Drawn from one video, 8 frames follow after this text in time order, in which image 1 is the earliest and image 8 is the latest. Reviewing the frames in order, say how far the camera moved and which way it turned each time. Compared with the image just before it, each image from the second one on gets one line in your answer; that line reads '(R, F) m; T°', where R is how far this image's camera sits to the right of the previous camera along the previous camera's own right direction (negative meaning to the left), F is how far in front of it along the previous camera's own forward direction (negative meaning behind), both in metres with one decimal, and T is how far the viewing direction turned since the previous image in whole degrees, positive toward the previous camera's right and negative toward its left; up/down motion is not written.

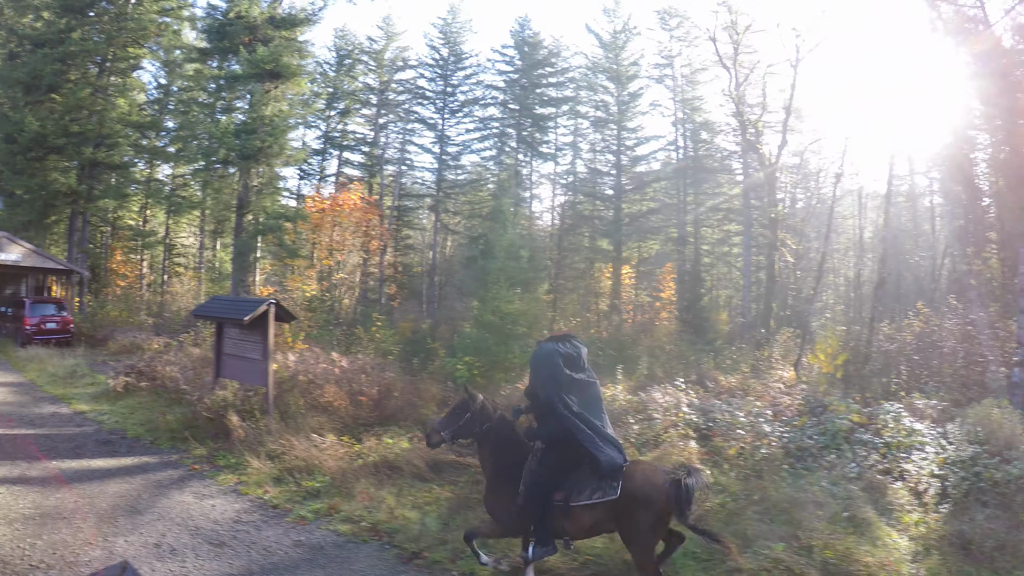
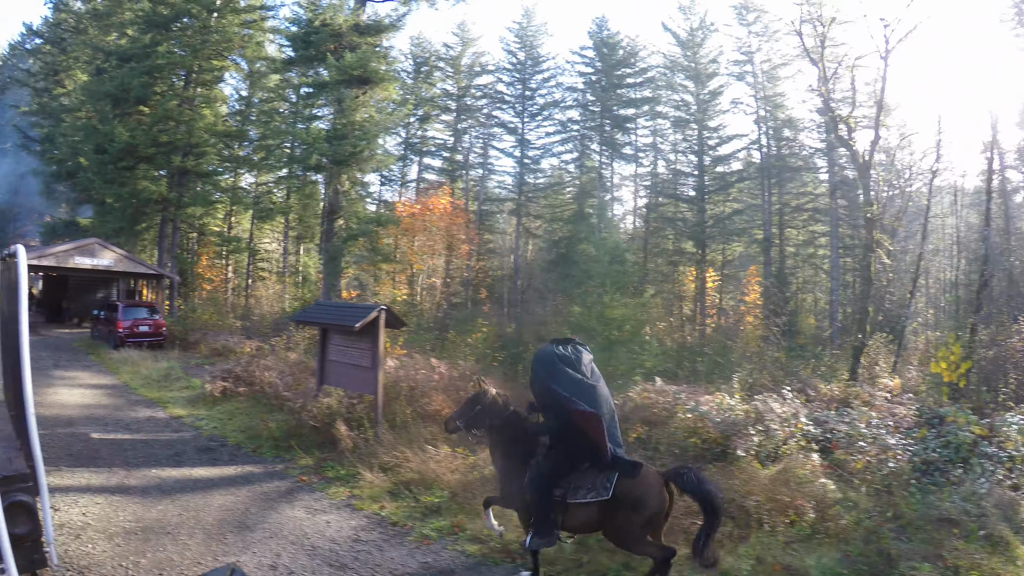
(-0.6, +0.5) m; -5°
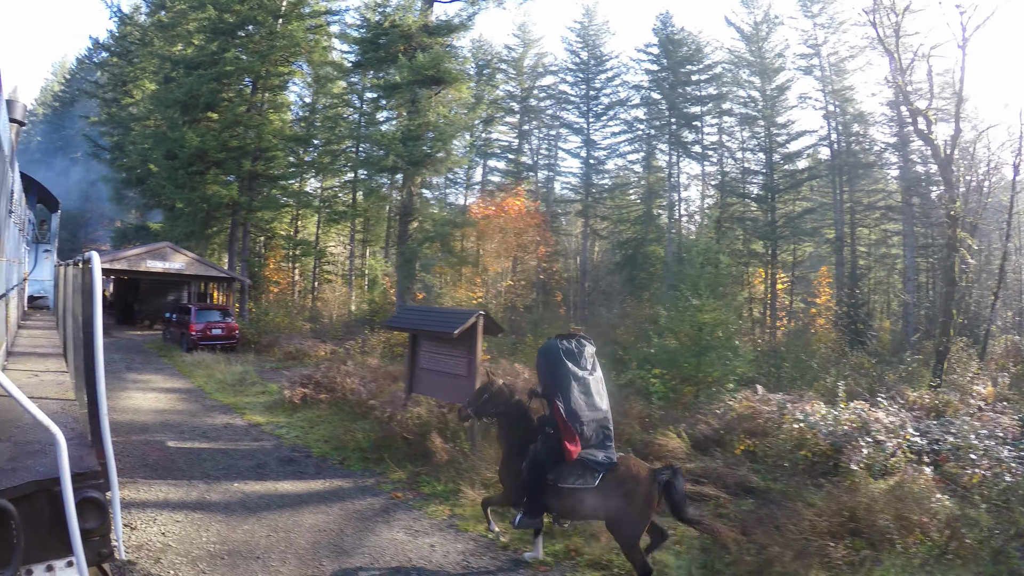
(-0.4, +0.3) m; -4°
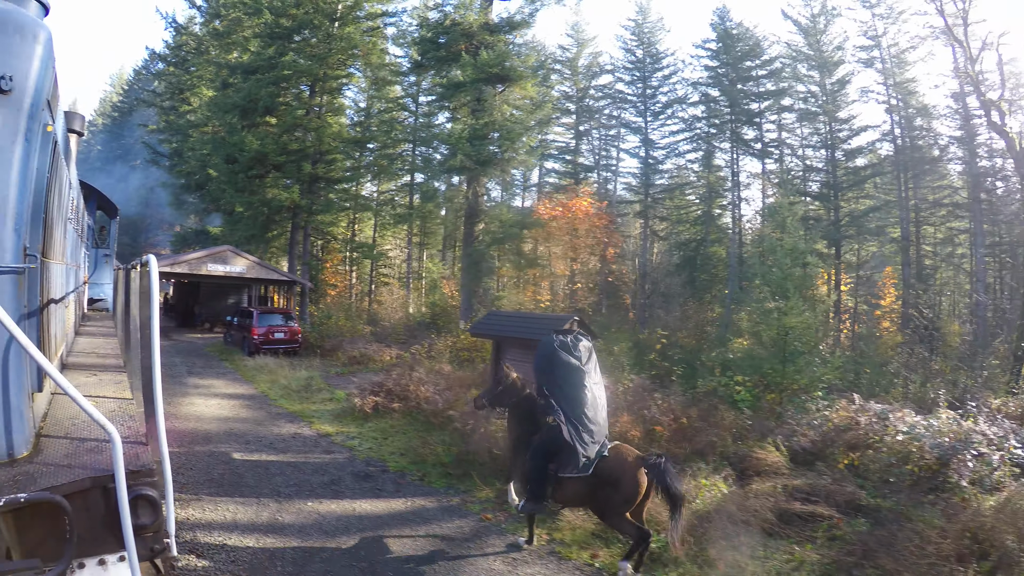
(-0.4, +0.2) m; -3°
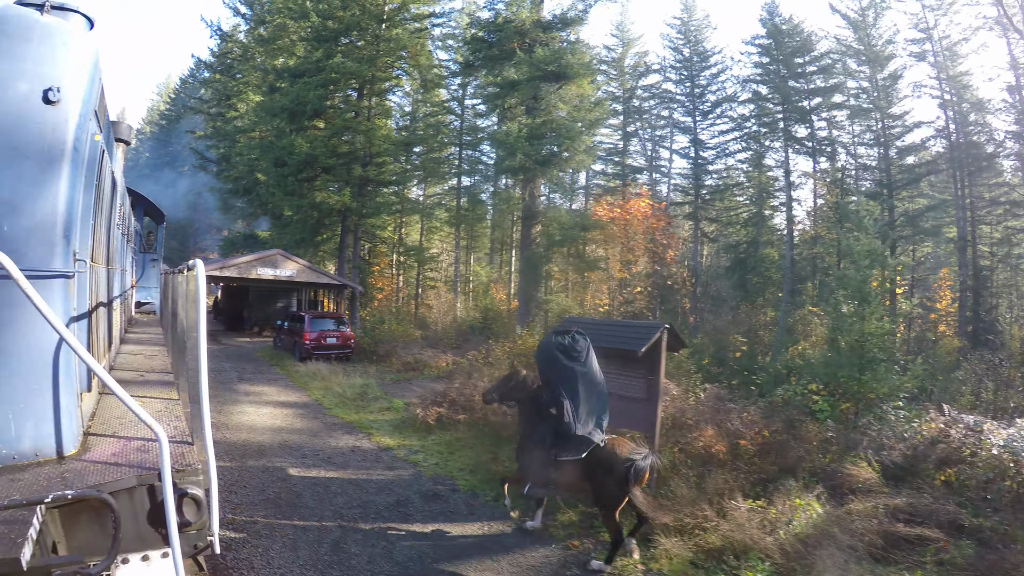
(-0.3, +0.2) m; -3°
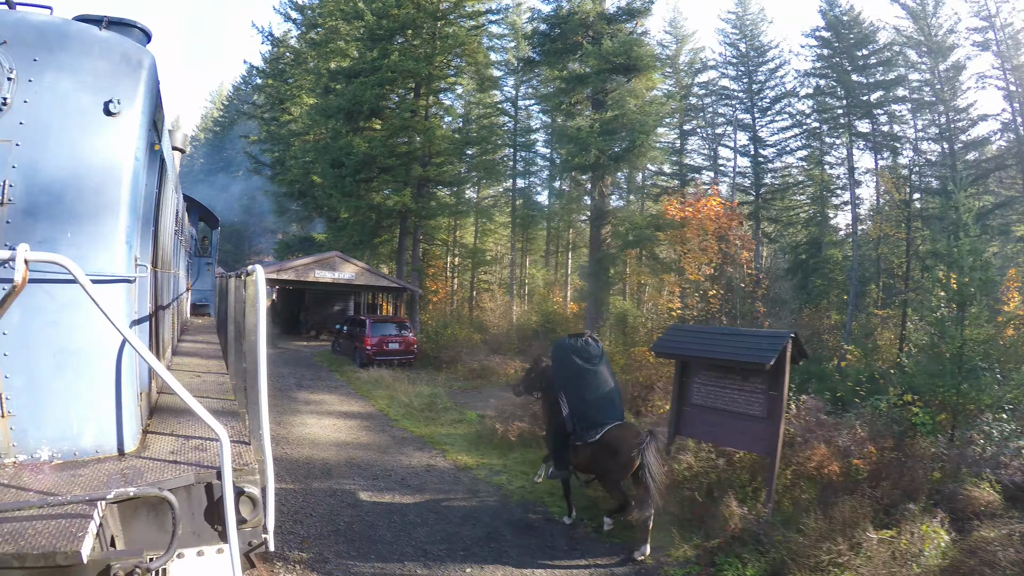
(-0.4, +0.2) m; -3°
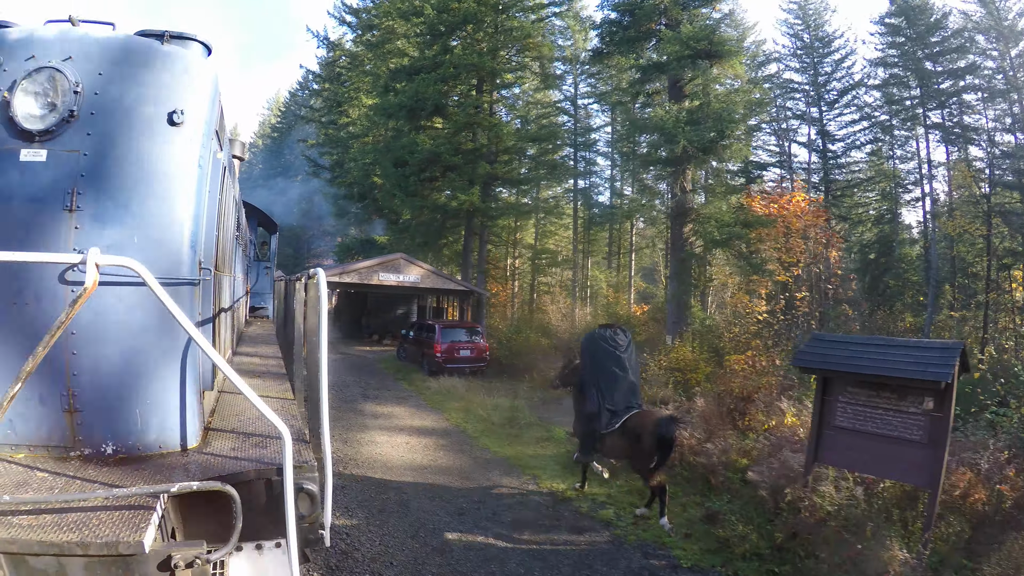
(-0.4, +0.1) m; -3°
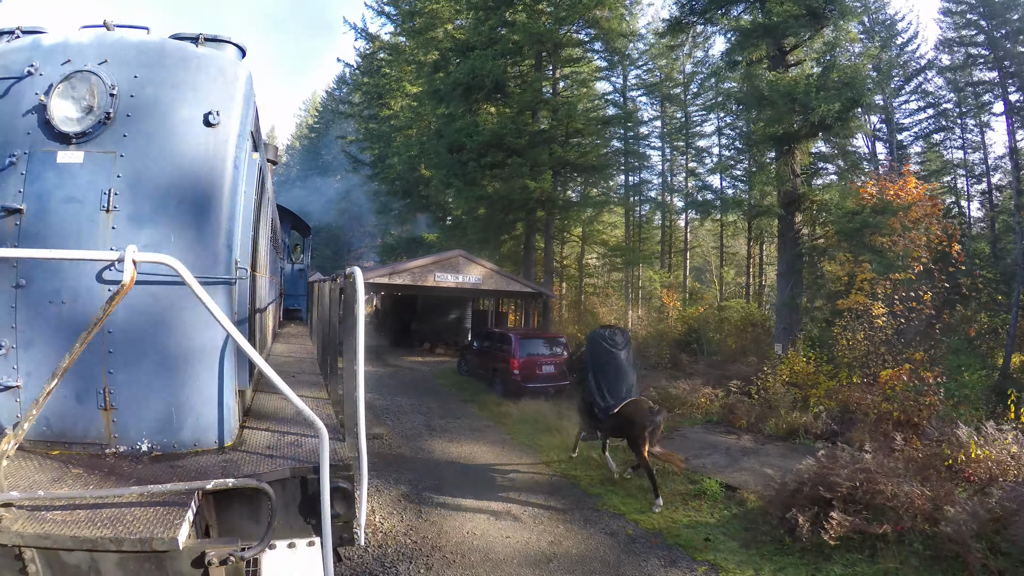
(-0.5, +0.5) m; -2°
